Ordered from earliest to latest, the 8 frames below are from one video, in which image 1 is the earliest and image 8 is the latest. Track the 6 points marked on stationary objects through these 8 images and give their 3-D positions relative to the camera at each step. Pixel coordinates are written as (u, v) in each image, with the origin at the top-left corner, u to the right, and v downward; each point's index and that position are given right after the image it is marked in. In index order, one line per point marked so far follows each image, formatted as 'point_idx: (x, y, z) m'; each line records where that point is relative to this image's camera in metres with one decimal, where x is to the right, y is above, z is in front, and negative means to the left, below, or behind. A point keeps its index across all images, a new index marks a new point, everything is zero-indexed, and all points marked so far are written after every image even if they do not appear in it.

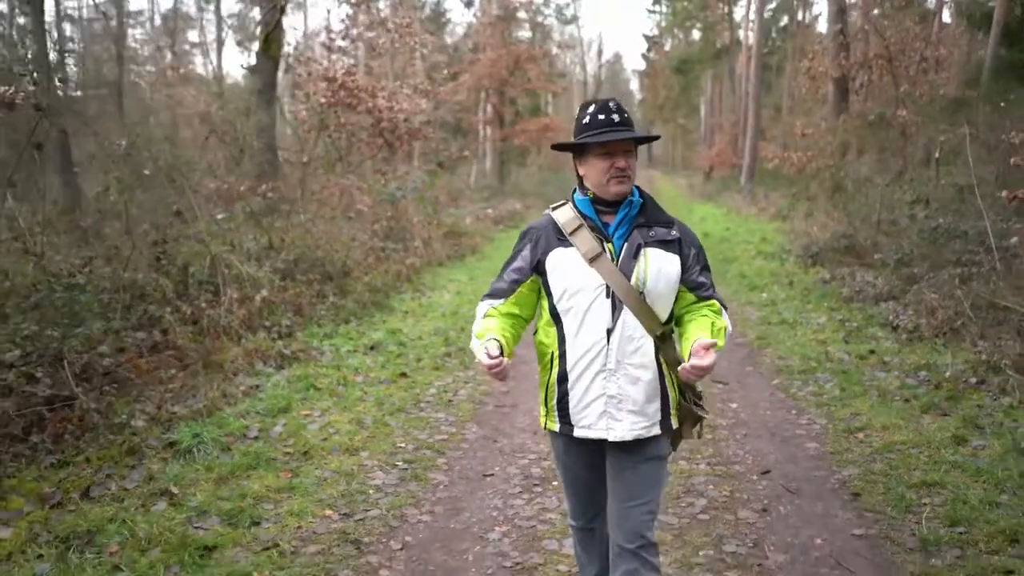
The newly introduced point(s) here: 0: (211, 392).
0: (-2.3, -0.8, +6.9) m
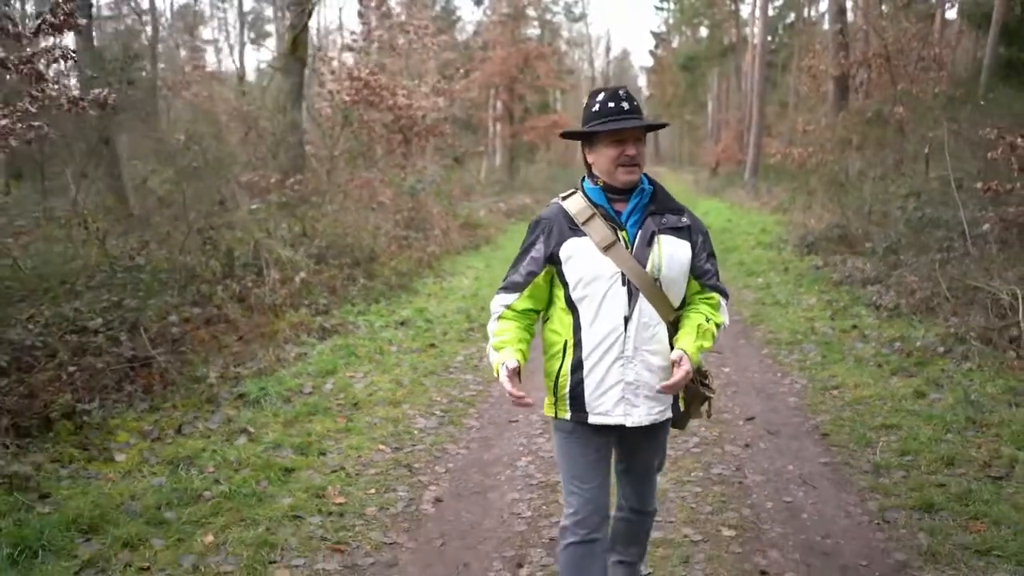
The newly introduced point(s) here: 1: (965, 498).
0: (-2.2, -0.6, +7.9) m
1: (+2.4, -1.1, +4.7) m
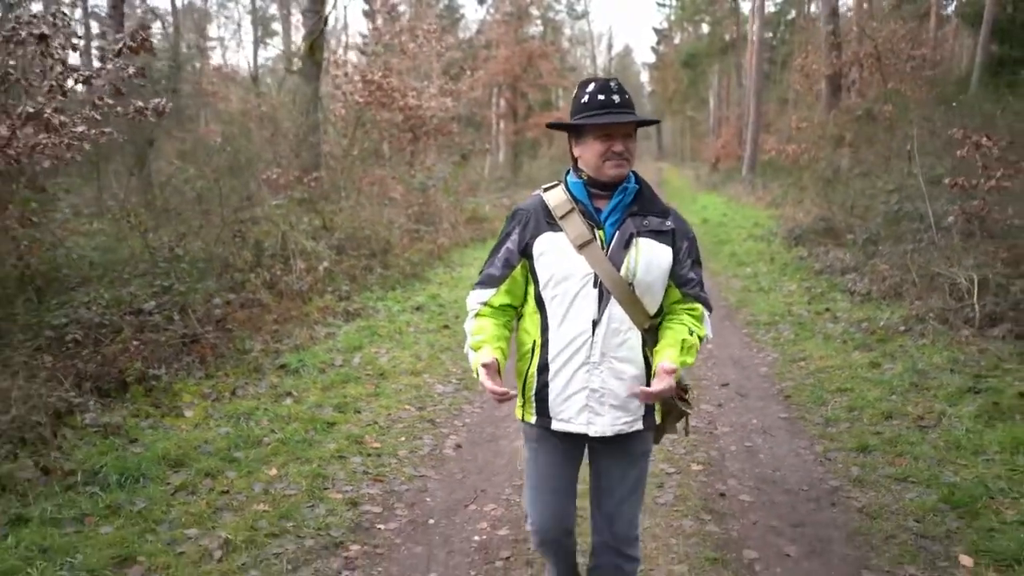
0: (-2.1, -0.5, +8.9) m
1: (+2.4, -1.0, +5.7) m
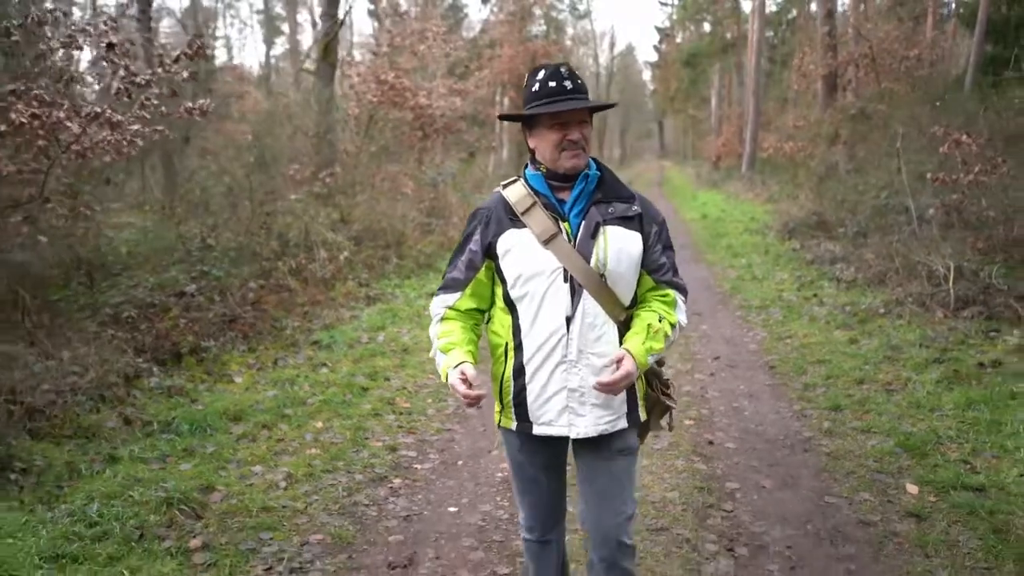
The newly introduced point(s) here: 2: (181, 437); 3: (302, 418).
0: (-2.0, -0.3, +9.6) m
1: (+2.5, -0.8, +6.4) m
2: (-2.1, -0.9, +5.7) m
3: (-1.5, -0.9, +6.2) m
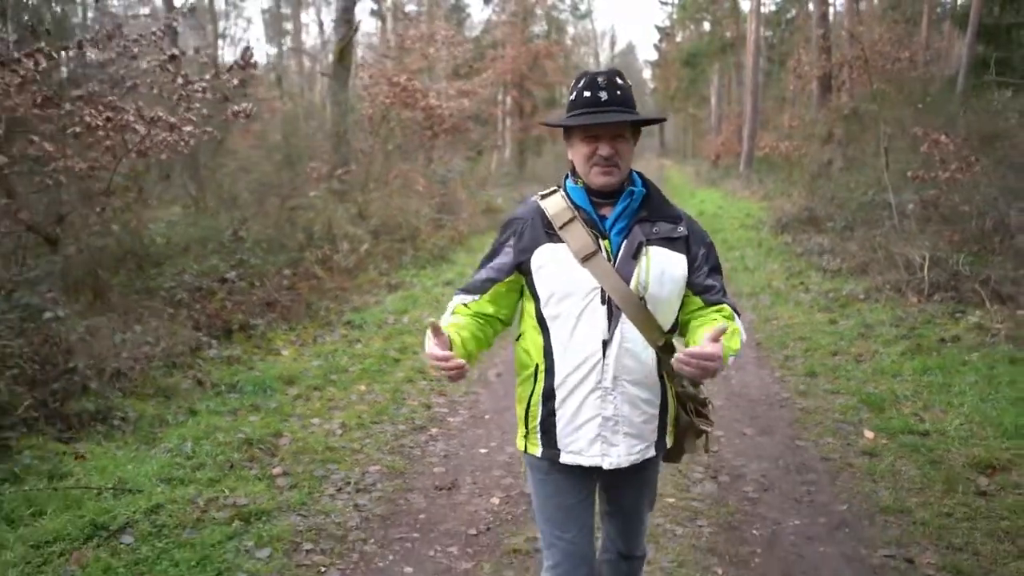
0: (-1.8, -0.1, +10.6) m
1: (+2.7, -0.7, +7.3) m
2: (-2.0, -0.8, +6.6) m
3: (-1.3, -0.8, +7.1) m
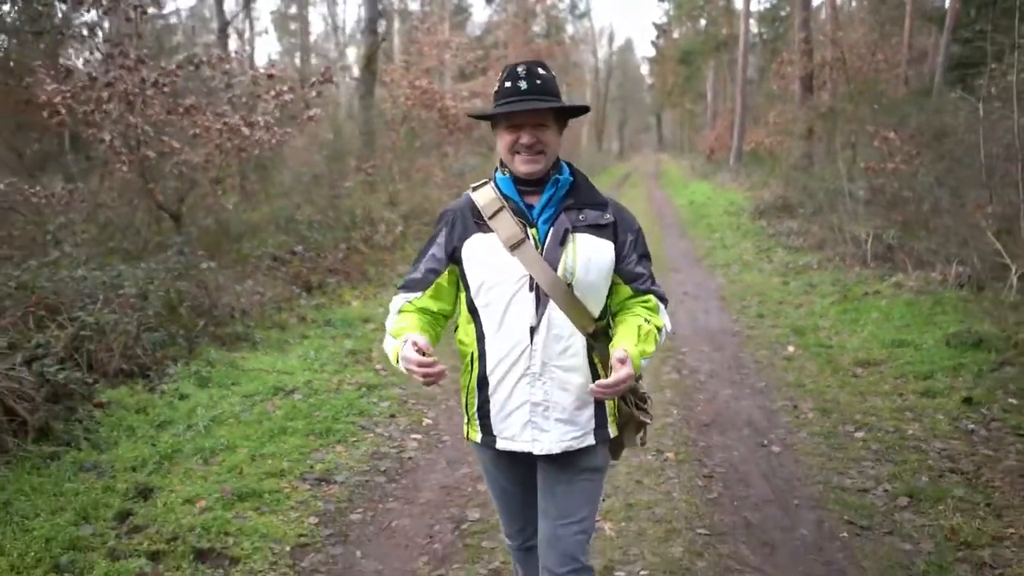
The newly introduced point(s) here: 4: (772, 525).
0: (-1.6, +0.3, +12.9) m
1: (+2.9, -0.3, +9.7) m
2: (-1.7, -0.4, +8.9) m
3: (-1.1, -0.4, +9.4) m
4: (+1.3, -1.2, +4.4) m
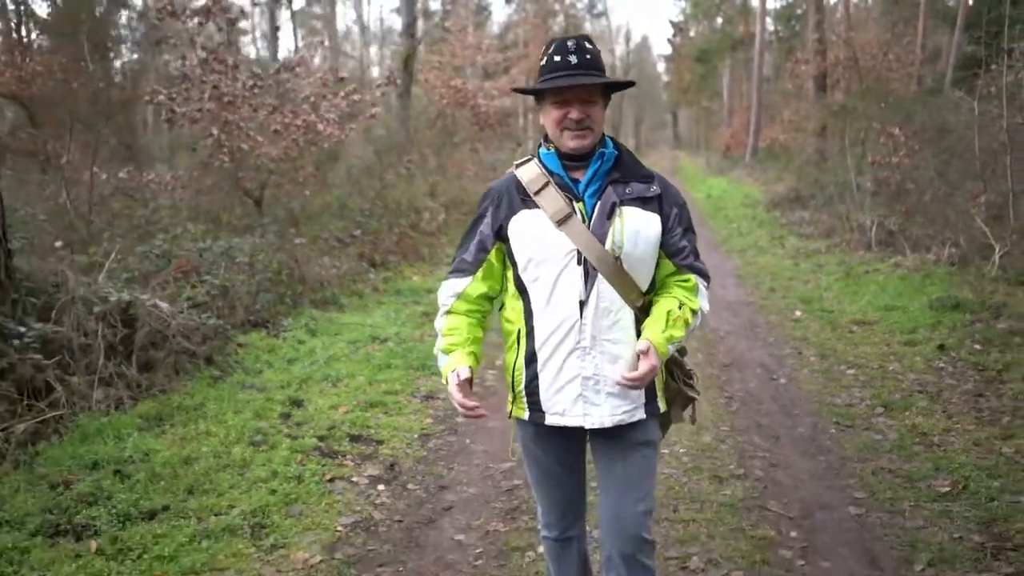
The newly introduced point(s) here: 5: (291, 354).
0: (-1.0, +0.6, +14.3) m
1: (+3.4, 0.0, +11.0) m
2: (-1.2, -0.1, +10.3) m
3: (-0.6, -0.1, +10.8) m
4: (+1.7, -0.9, +5.7) m
5: (-1.8, -0.5, +7.1) m
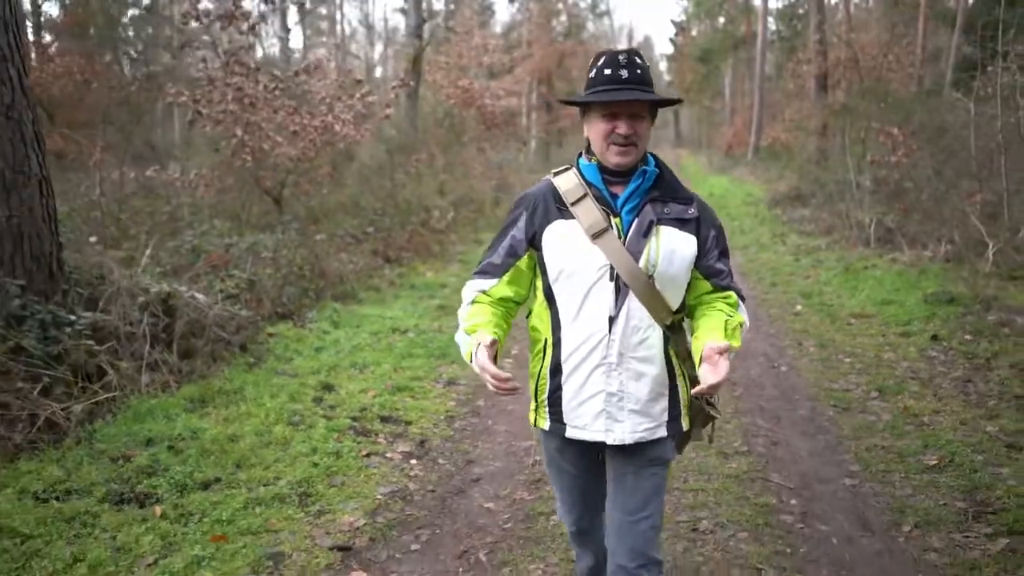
0: (-0.9, +0.6, +14.7) m
1: (+3.6, +0.1, +11.4) m
2: (-1.1, 0.0, +10.7) m
3: (-0.4, 0.0, +11.2) m
4: (+1.8, -0.8, +6.1) m
5: (-1.6, -0.5, +7.5) m
